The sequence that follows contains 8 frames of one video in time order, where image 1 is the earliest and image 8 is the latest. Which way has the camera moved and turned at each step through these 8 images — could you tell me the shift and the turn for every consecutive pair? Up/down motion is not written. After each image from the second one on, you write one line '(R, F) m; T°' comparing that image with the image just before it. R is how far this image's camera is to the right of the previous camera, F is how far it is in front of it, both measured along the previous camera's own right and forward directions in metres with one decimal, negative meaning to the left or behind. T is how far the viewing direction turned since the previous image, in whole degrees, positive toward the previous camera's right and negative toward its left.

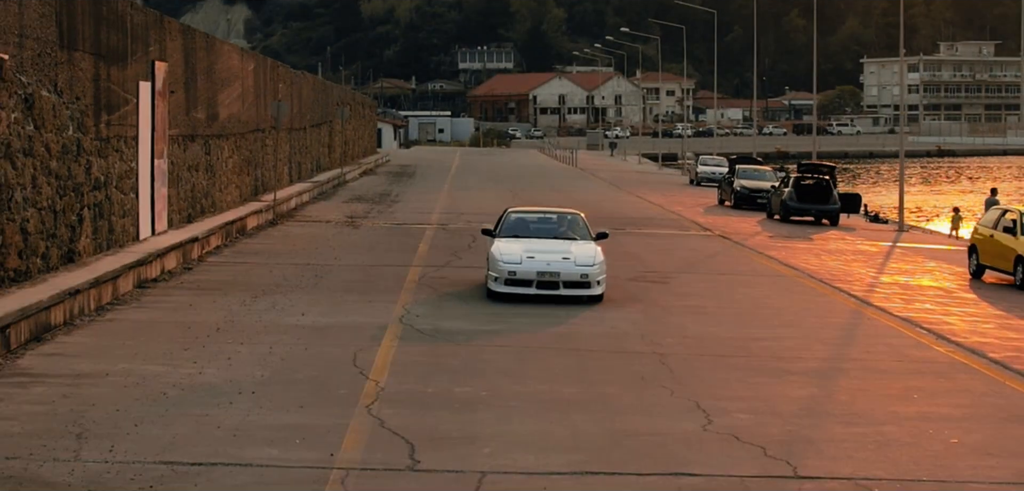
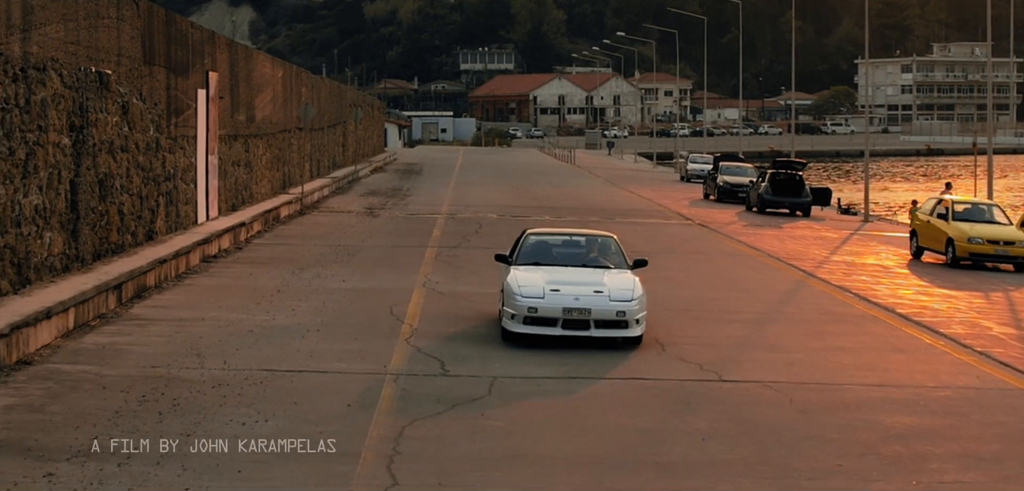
(0.0, -3.6) m; 0°
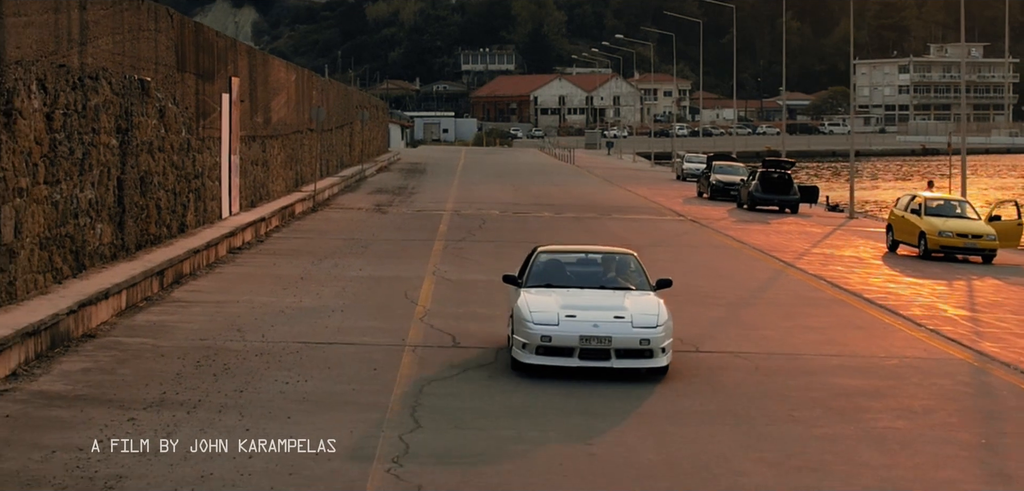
(0.0, -1.8) m; 0°
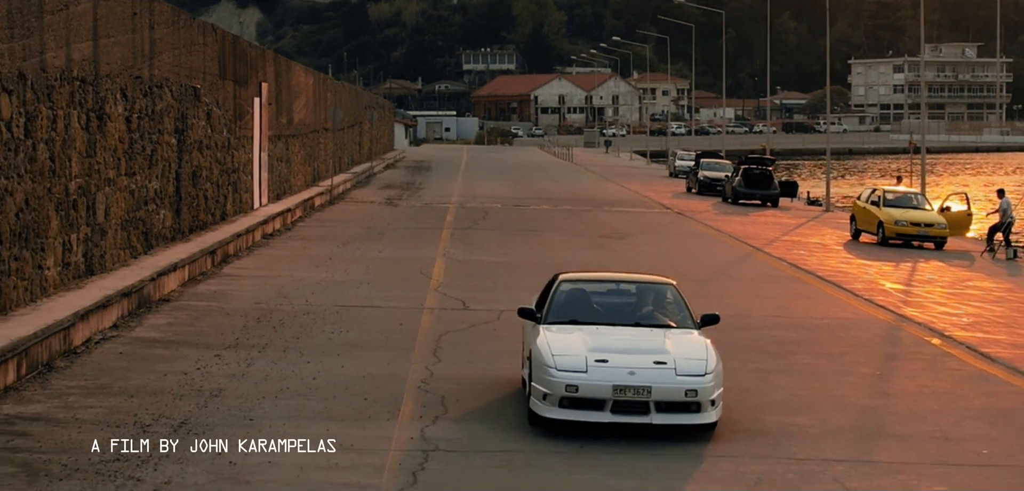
(0.0, -3.1) m; 0°
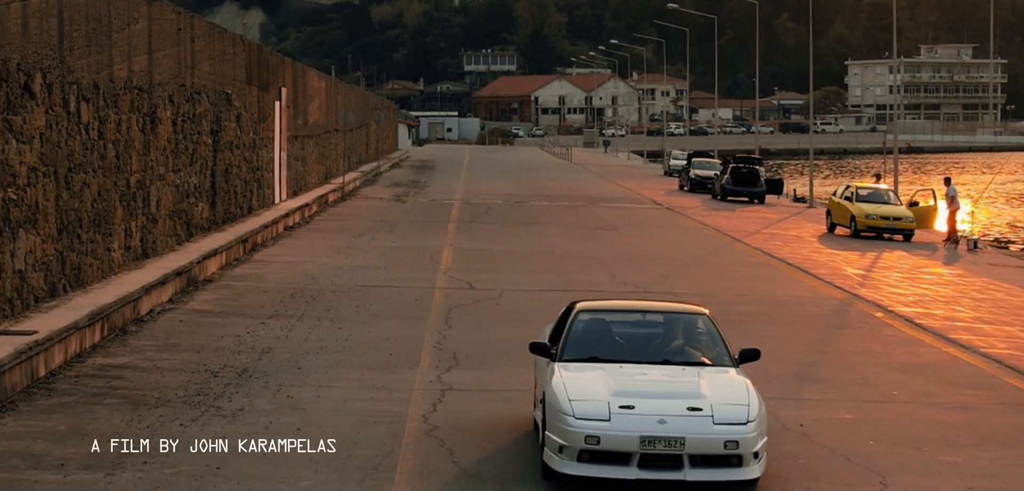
(0.0, -2.5) m; 0°
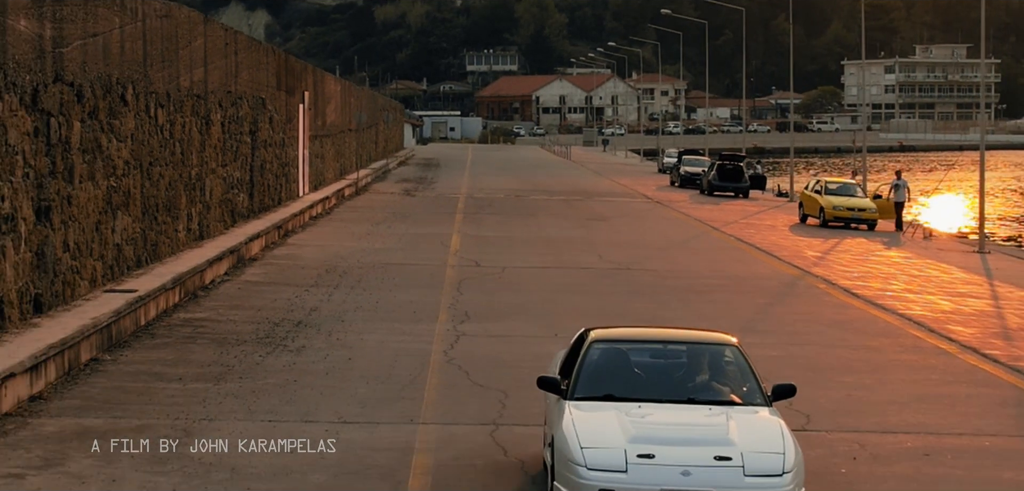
(0.0, -3.4) m; 0°
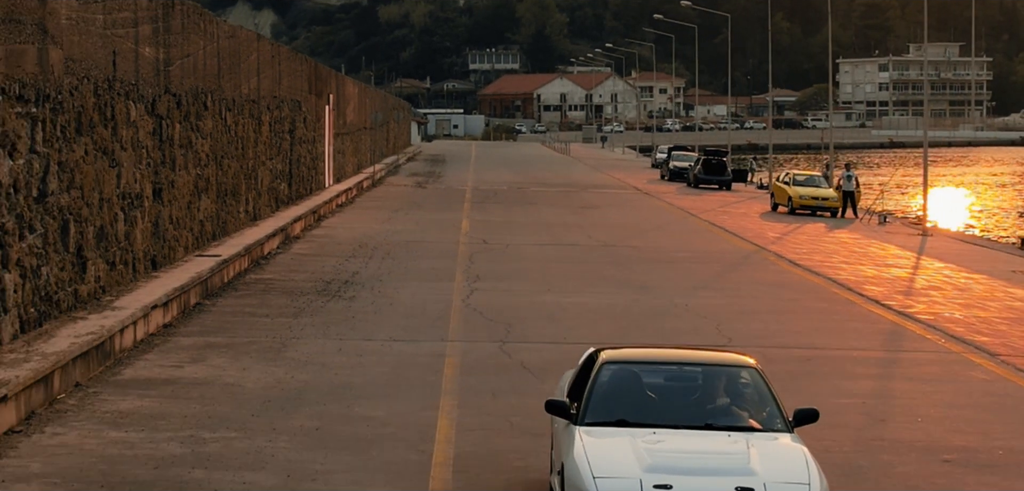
(0.0, -4.5) m; 0°
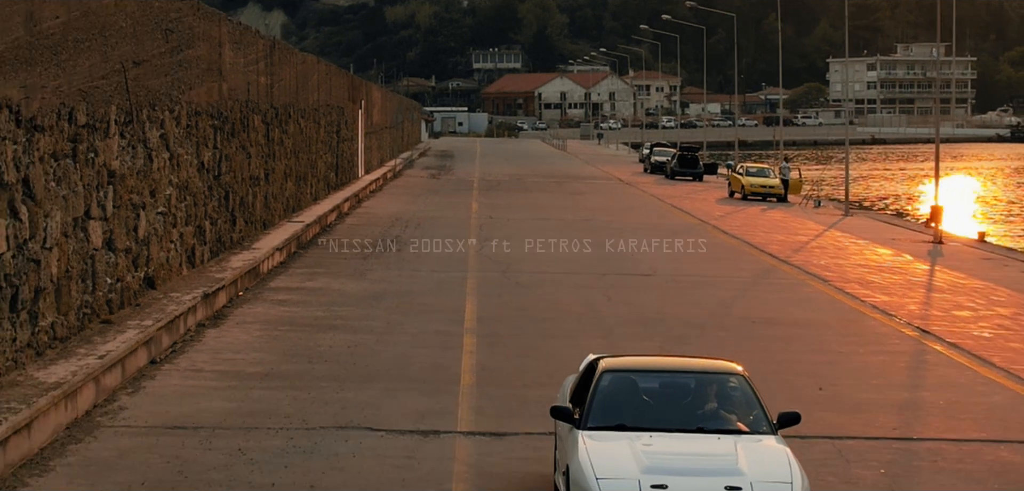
(+0.1, -8.5) m; 0°
